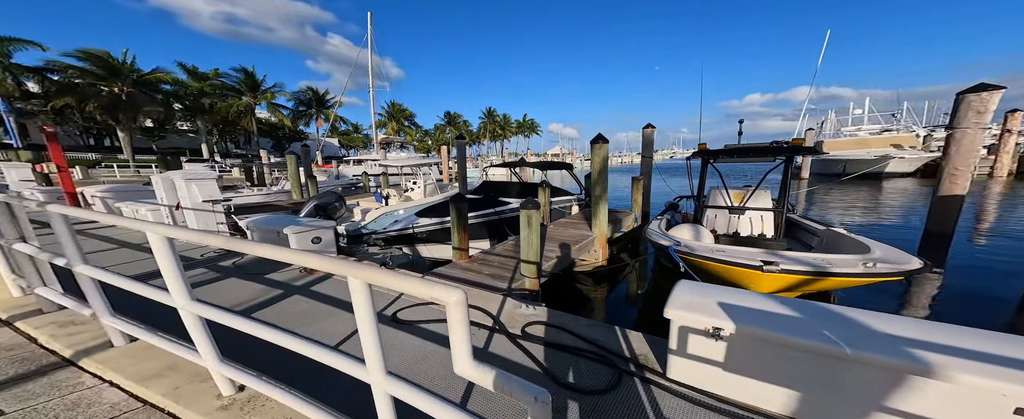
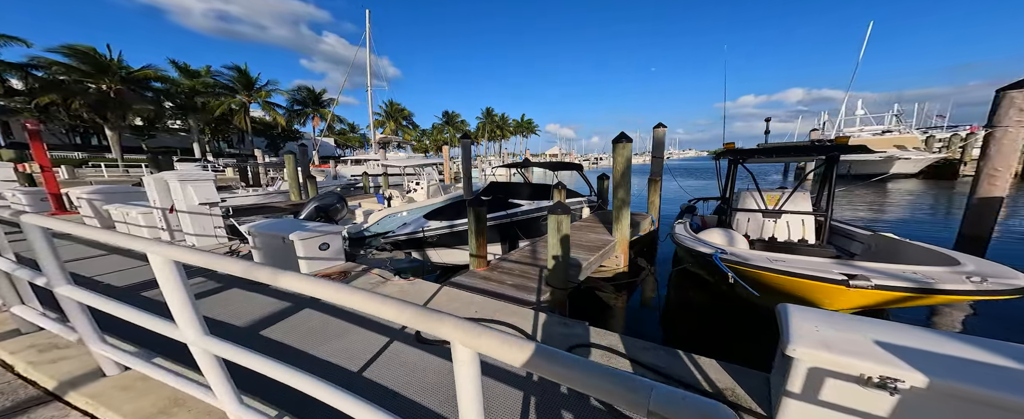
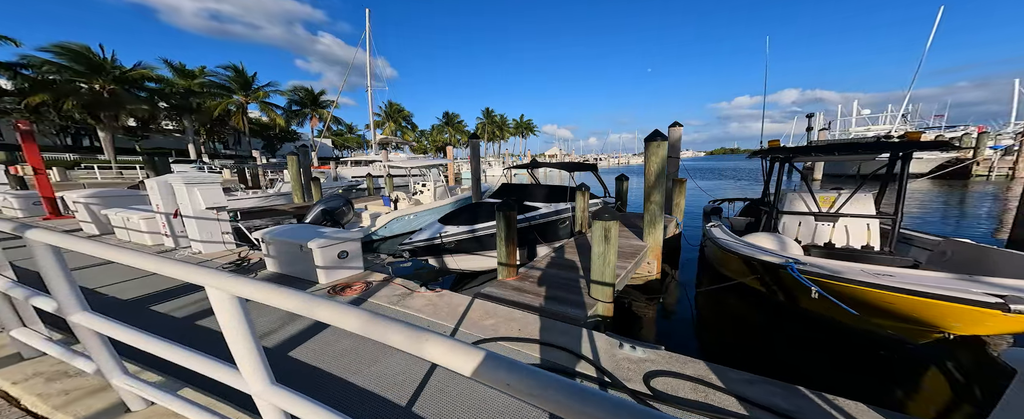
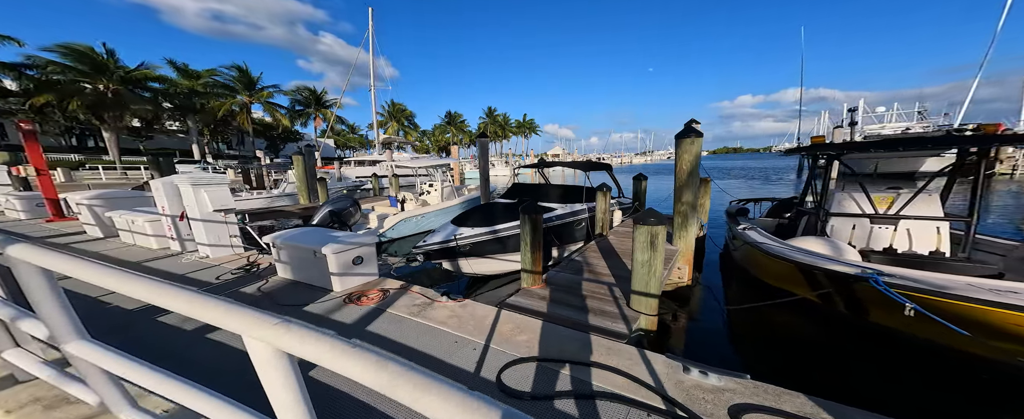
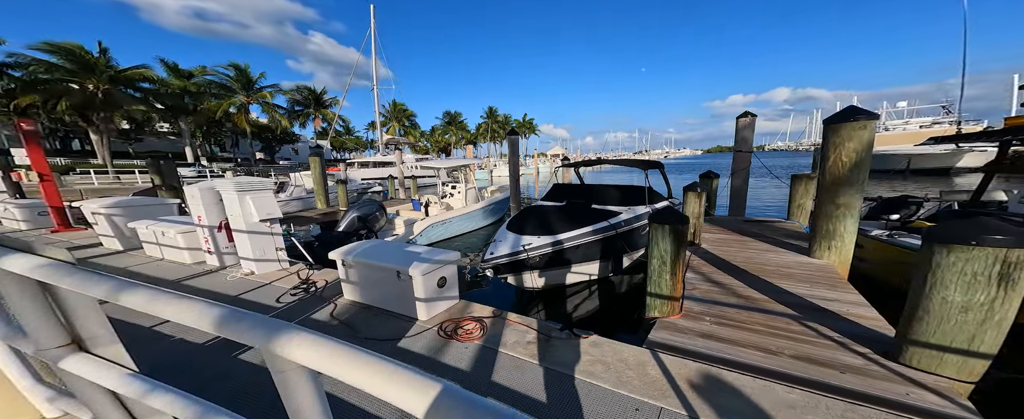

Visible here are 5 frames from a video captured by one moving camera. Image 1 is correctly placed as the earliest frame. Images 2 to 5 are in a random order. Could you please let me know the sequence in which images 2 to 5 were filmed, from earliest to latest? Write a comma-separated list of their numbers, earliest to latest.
2, 3, 4, 5
